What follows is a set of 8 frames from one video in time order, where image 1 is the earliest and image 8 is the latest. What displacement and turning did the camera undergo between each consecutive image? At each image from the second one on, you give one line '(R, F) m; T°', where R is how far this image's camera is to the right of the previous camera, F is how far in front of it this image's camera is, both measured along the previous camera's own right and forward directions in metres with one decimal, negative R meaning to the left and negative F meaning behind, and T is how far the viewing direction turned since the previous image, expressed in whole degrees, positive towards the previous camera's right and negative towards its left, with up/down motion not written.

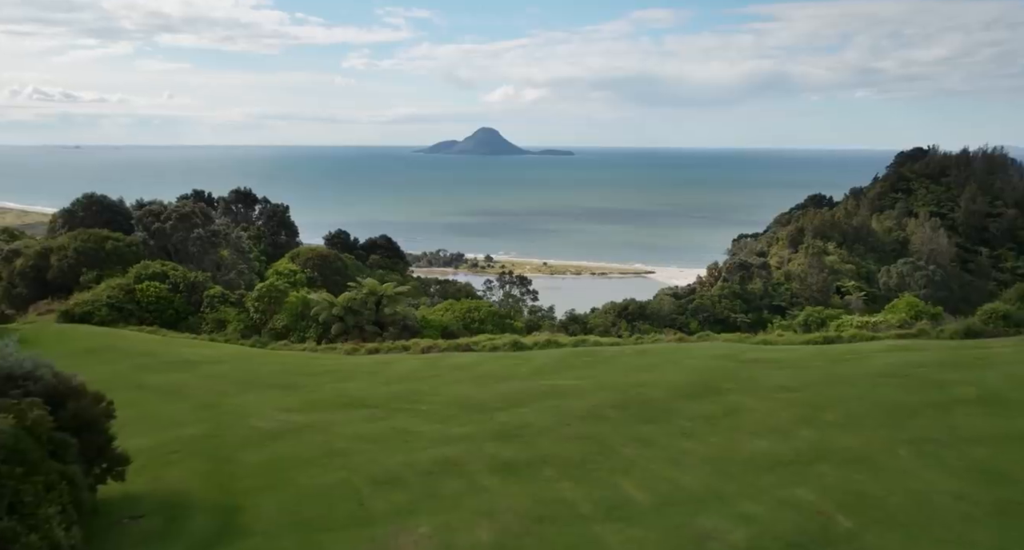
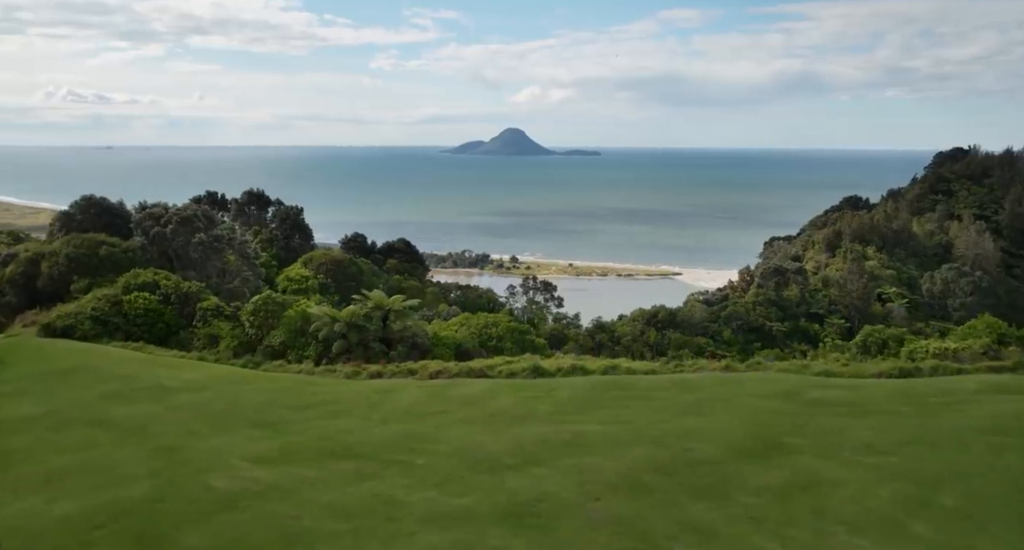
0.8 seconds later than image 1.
(+0.1, +1.8) m; -2°
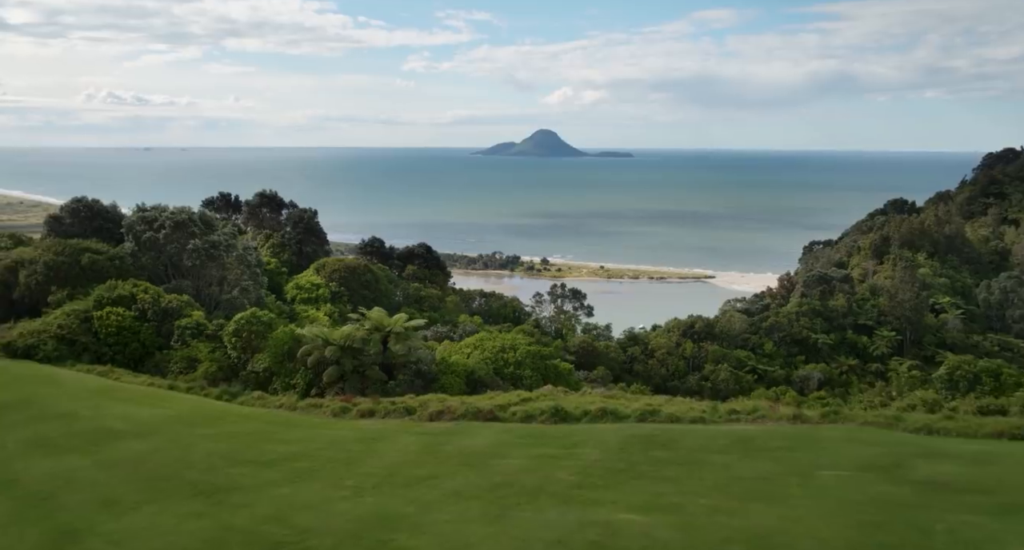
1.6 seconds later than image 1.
(+0.2, +2.2) m; -2°
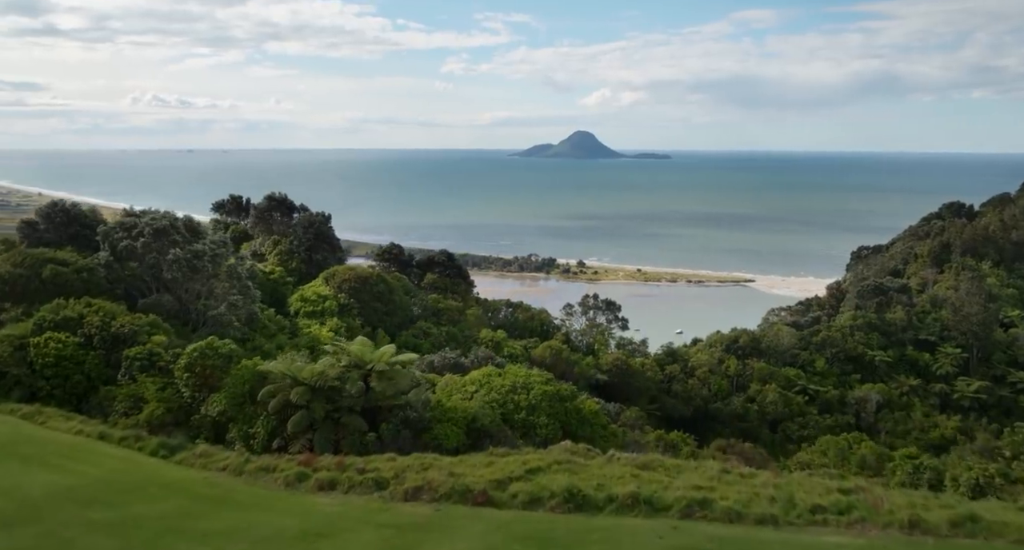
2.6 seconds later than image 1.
(+0.4, +2.6) m; -3°
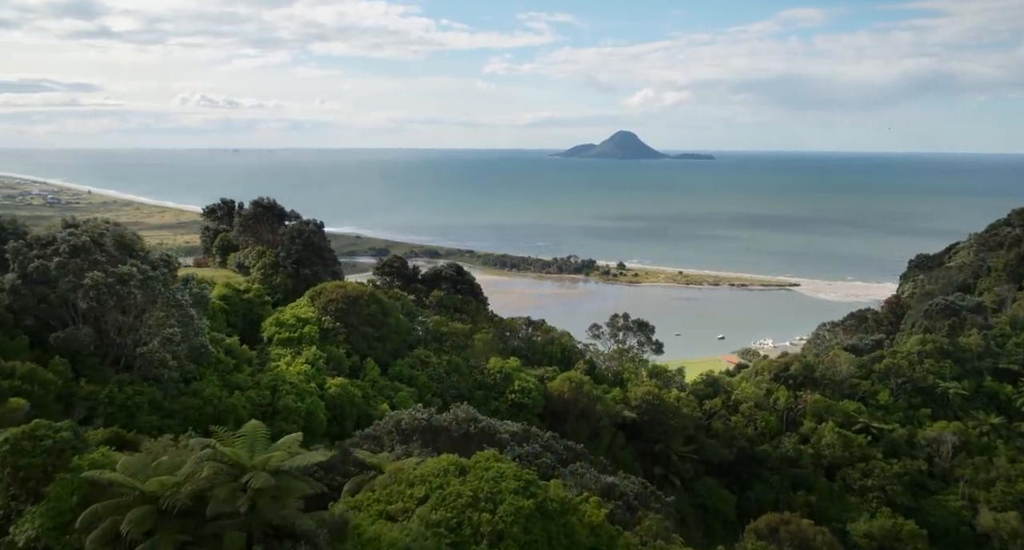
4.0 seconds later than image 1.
(+0.8, +3.8) m; -3°
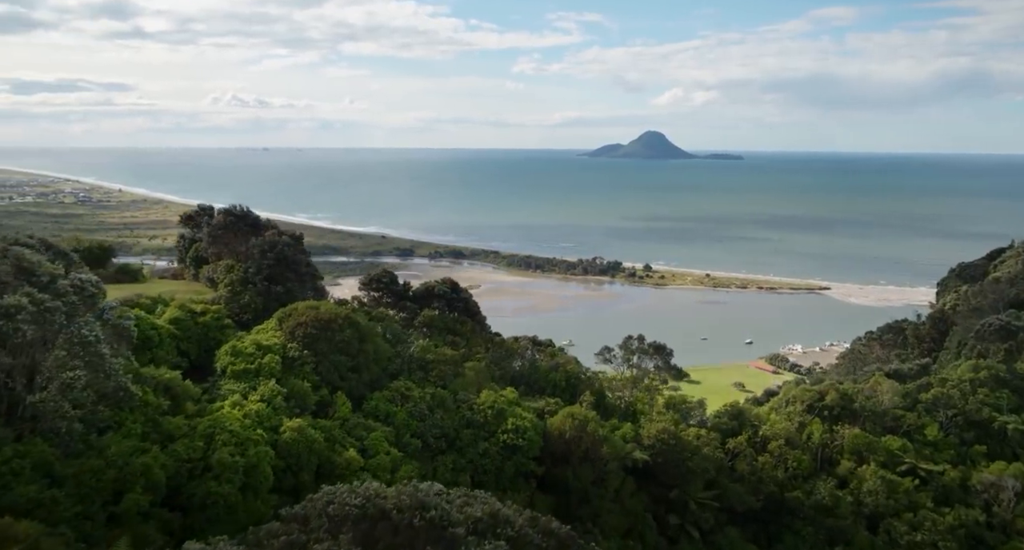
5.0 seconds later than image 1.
(+0.9, +3.0) m; -2°
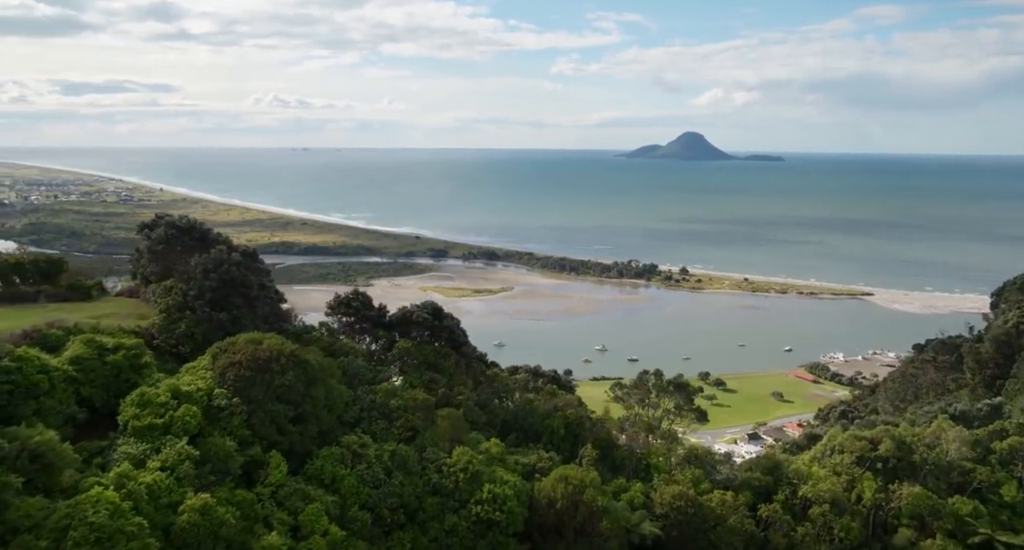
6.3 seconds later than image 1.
(+1.2, +3.9) m; -3°
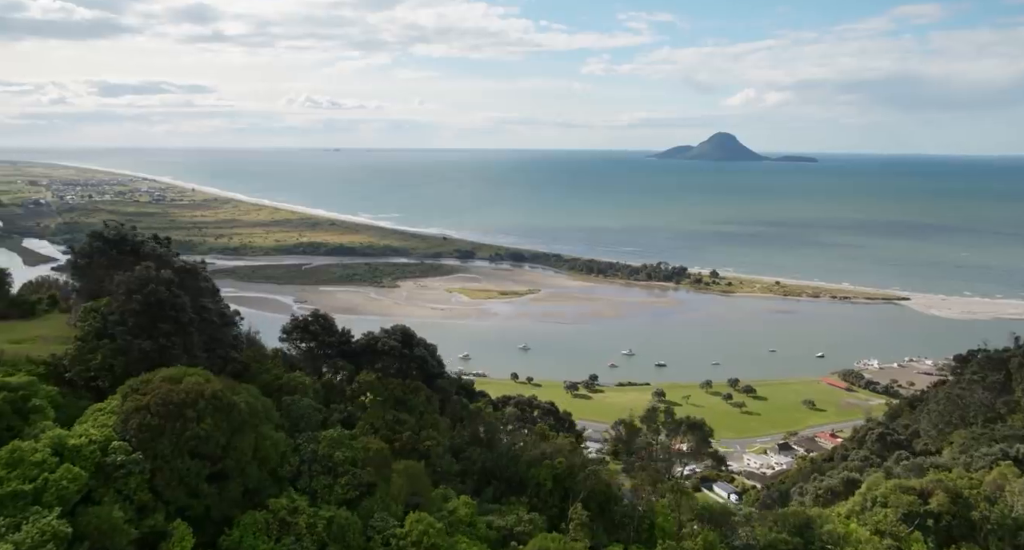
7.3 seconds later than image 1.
(+1.1, +3.2) m; -2°
